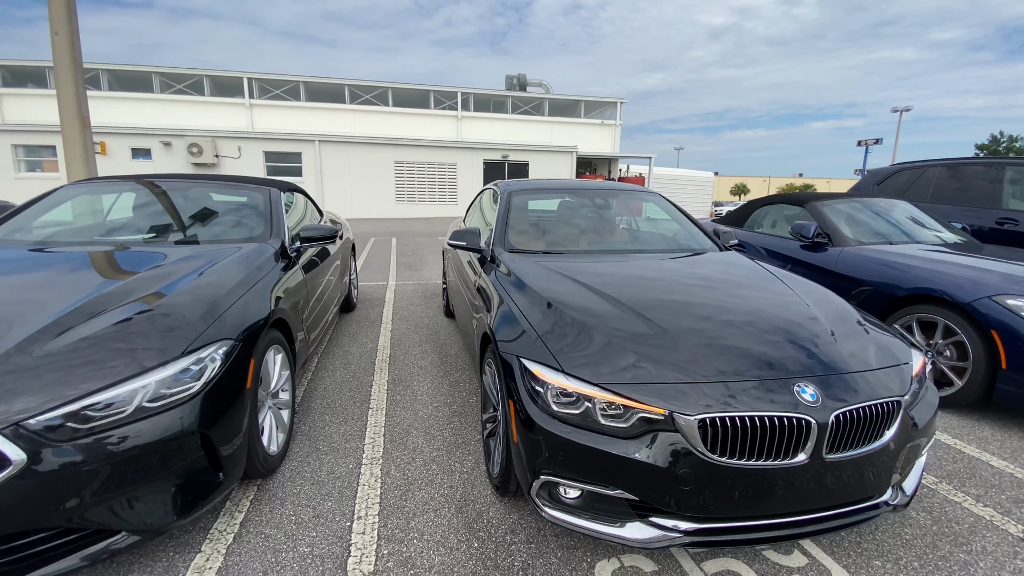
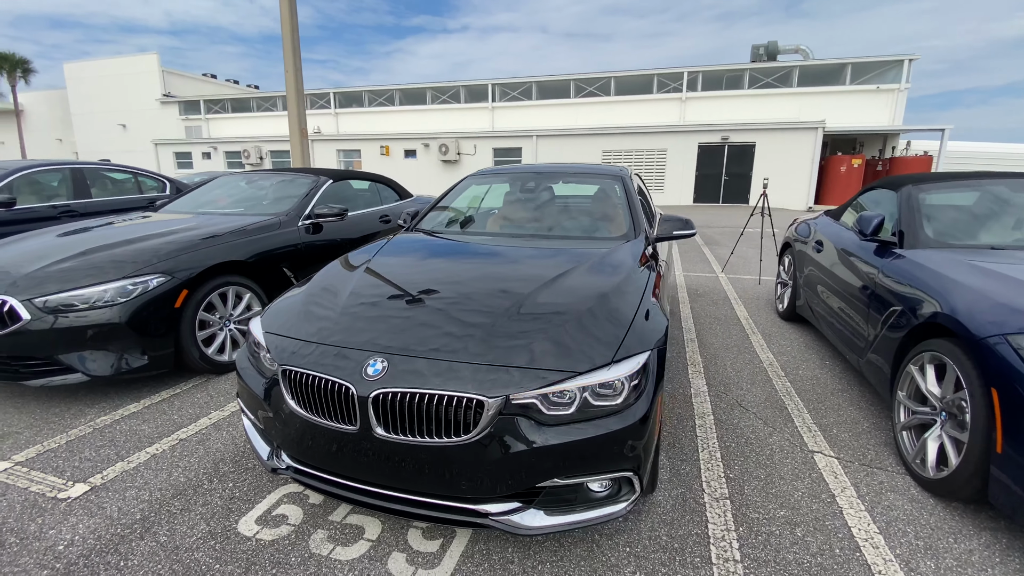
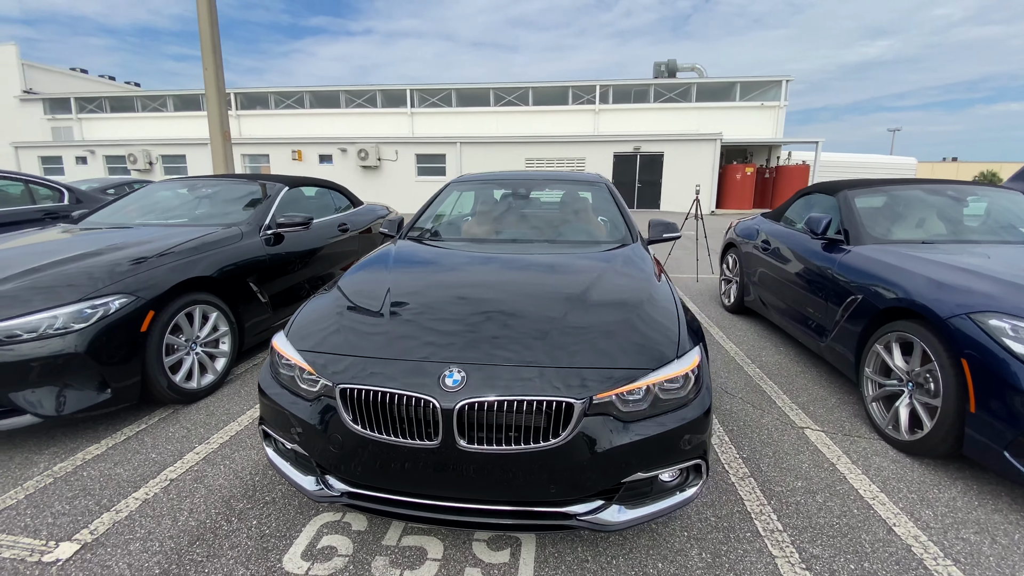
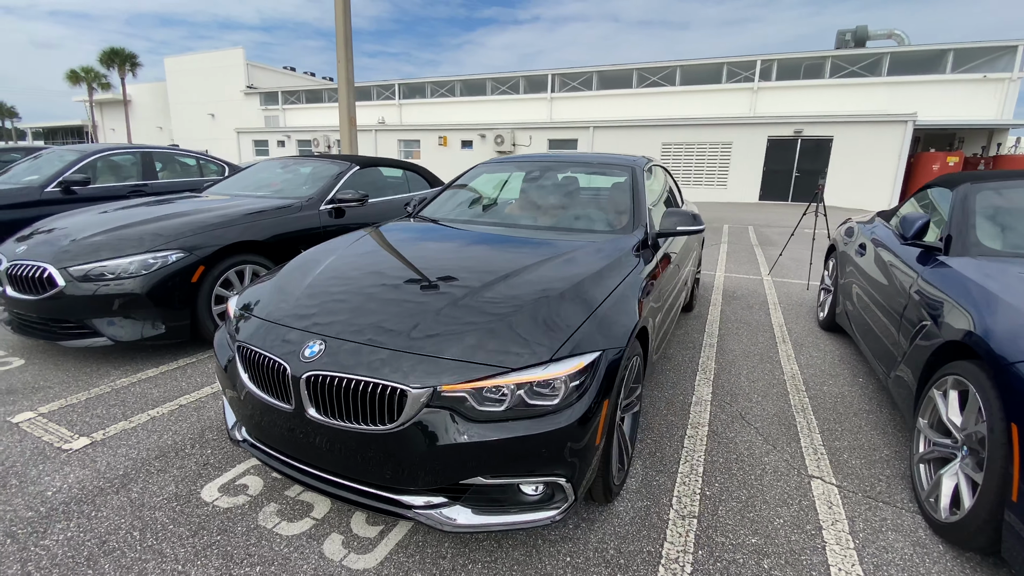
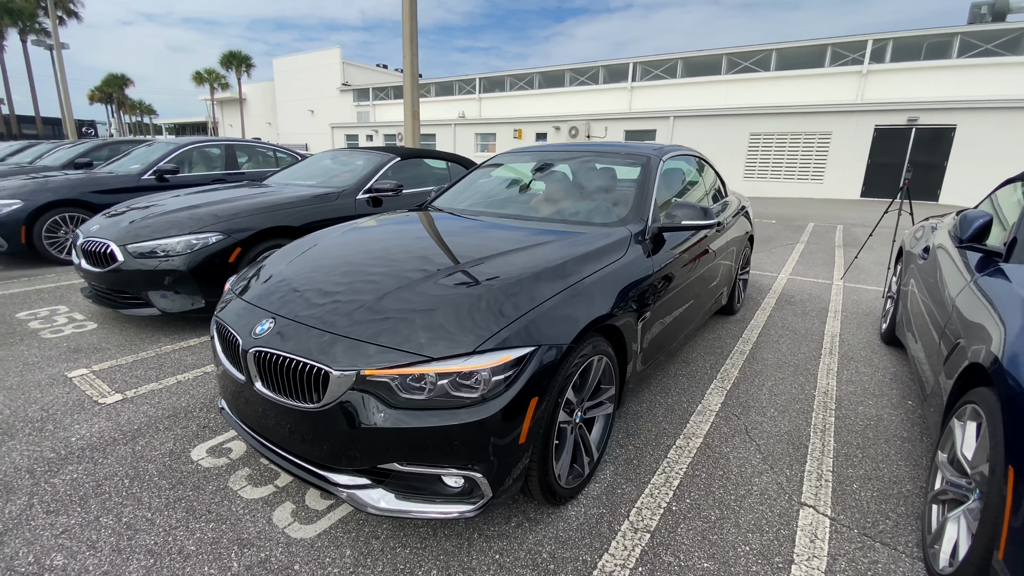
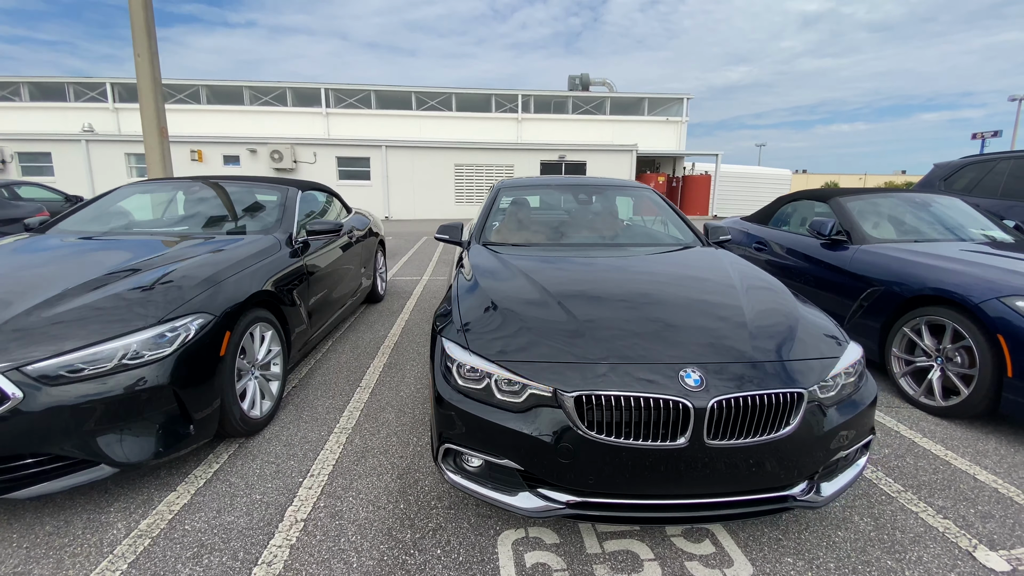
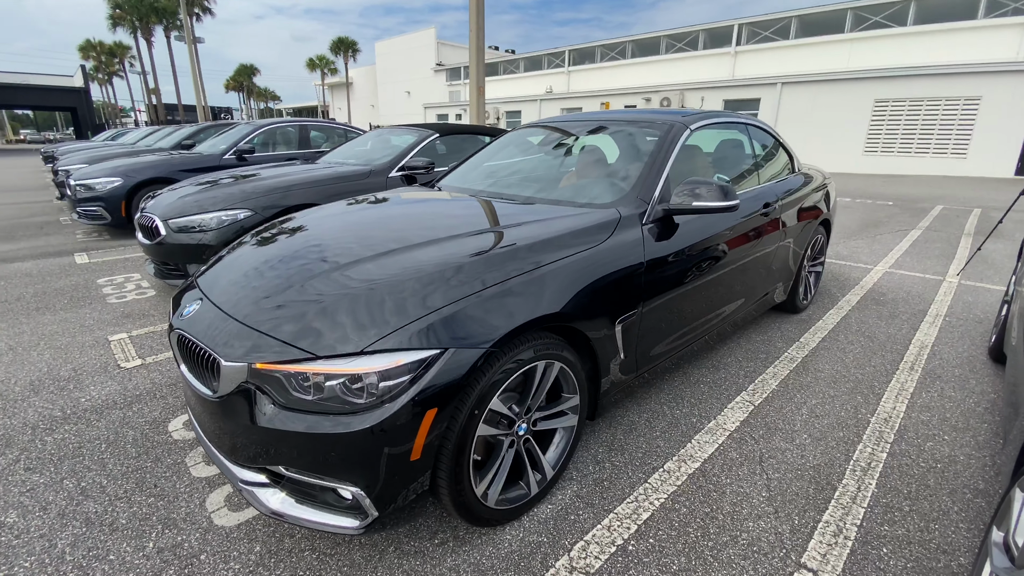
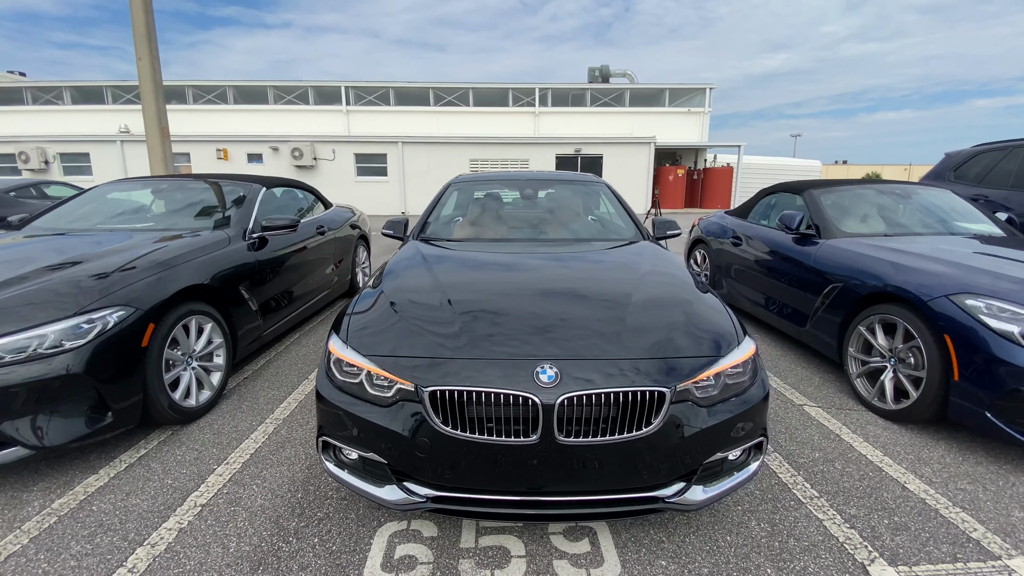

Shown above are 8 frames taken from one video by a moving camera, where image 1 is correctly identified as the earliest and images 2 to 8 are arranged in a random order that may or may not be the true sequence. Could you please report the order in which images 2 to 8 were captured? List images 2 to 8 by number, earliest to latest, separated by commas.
6, 8, 3, 2, 4, 5, 7
